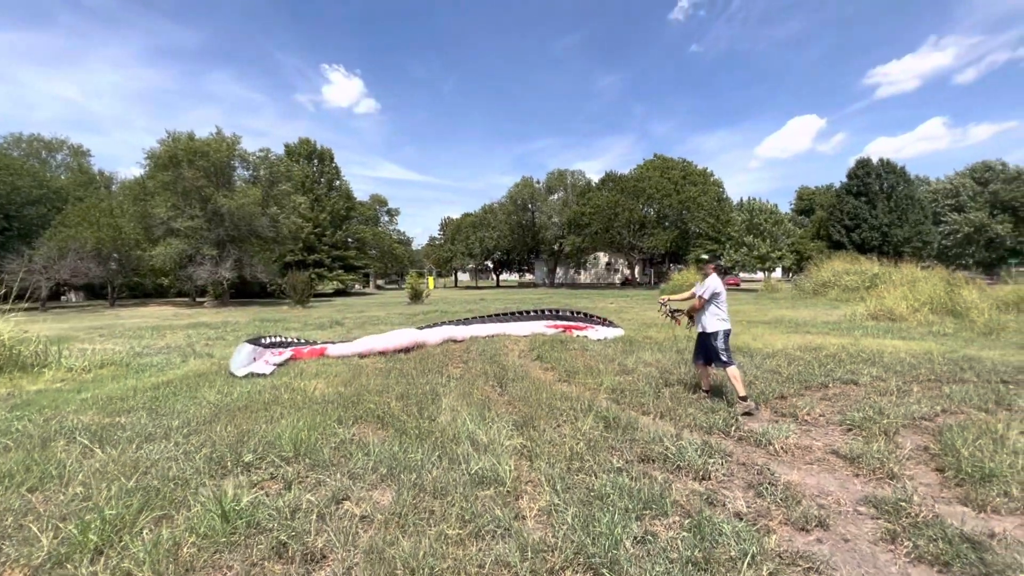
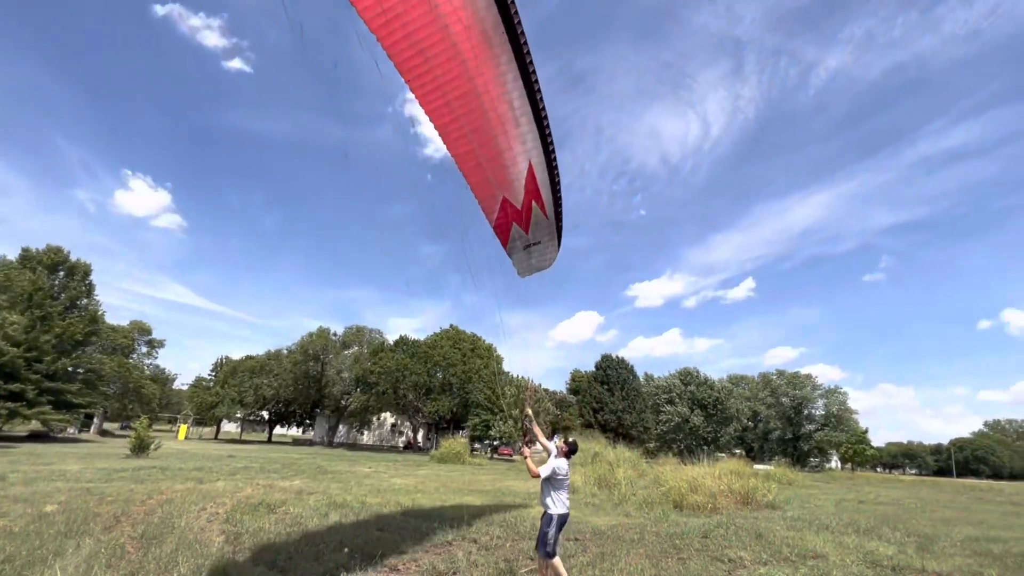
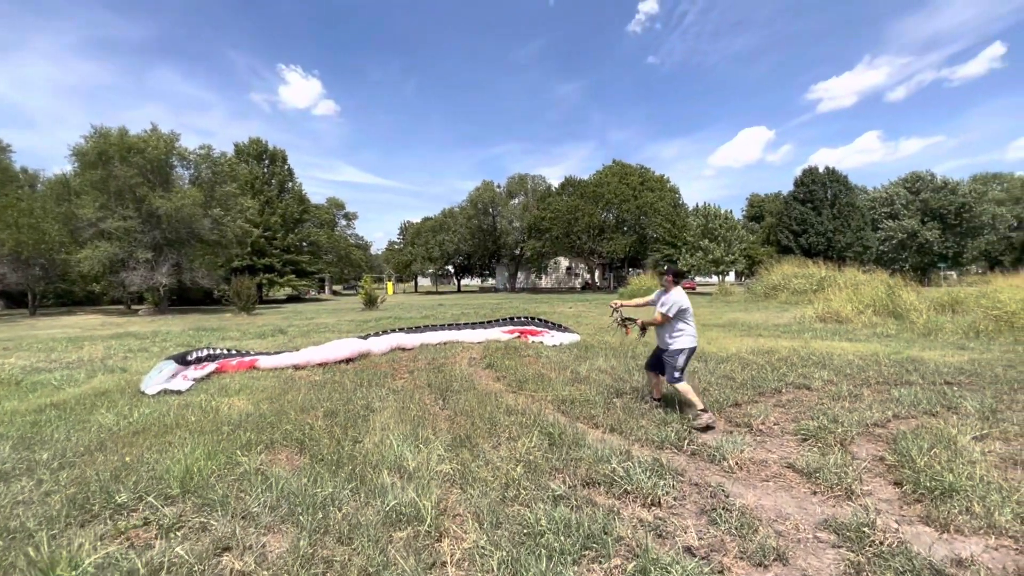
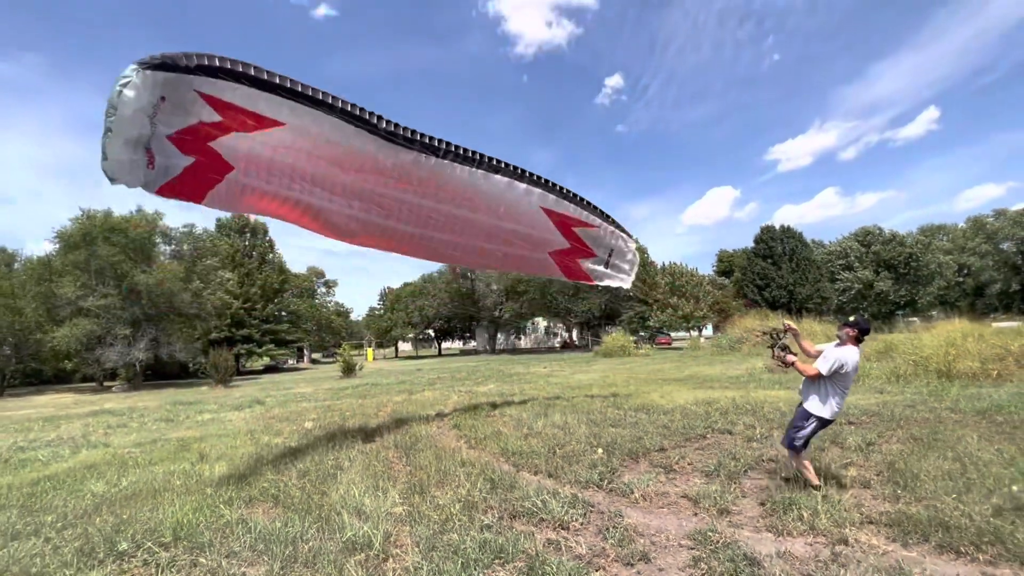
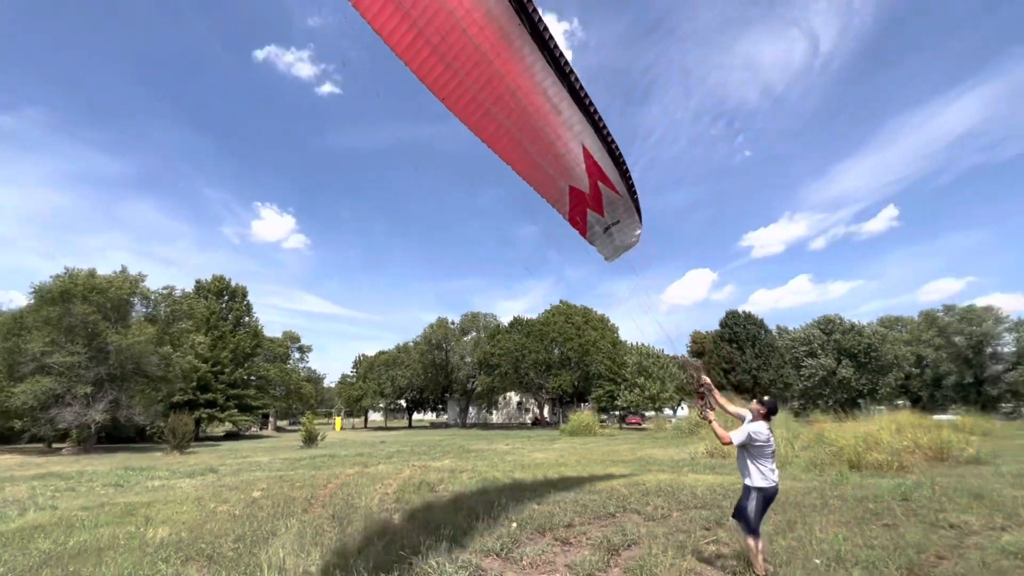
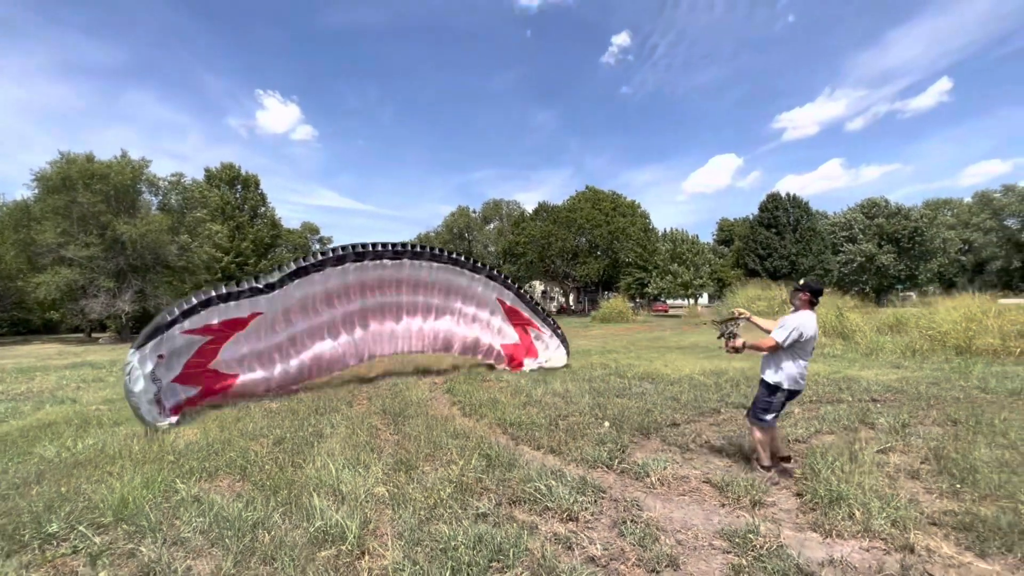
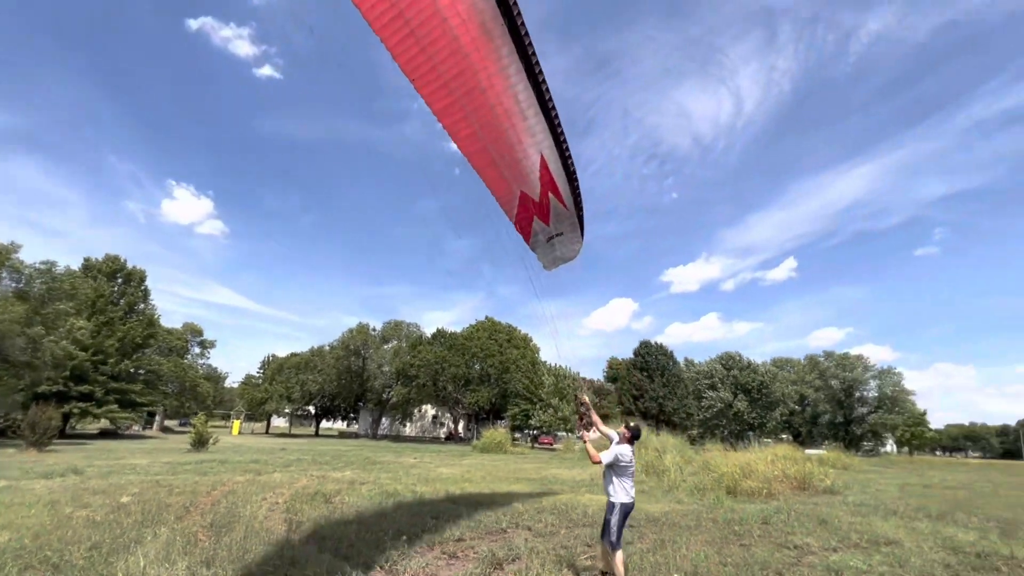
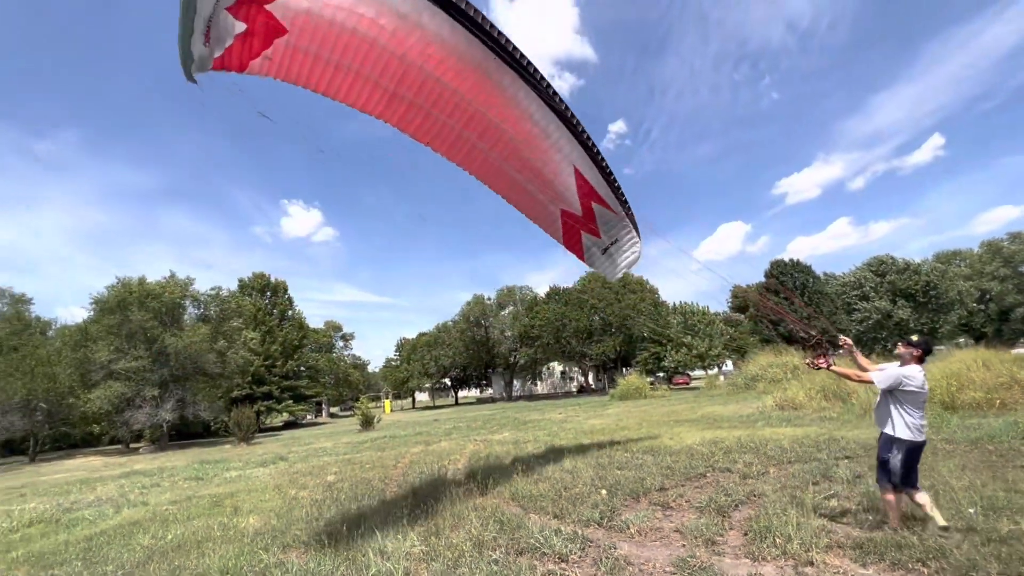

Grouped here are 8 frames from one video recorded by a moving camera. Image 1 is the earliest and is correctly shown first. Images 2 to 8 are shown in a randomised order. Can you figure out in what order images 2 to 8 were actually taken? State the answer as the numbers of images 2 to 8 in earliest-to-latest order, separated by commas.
3, 6, 4, 8, 5, 7, 2
